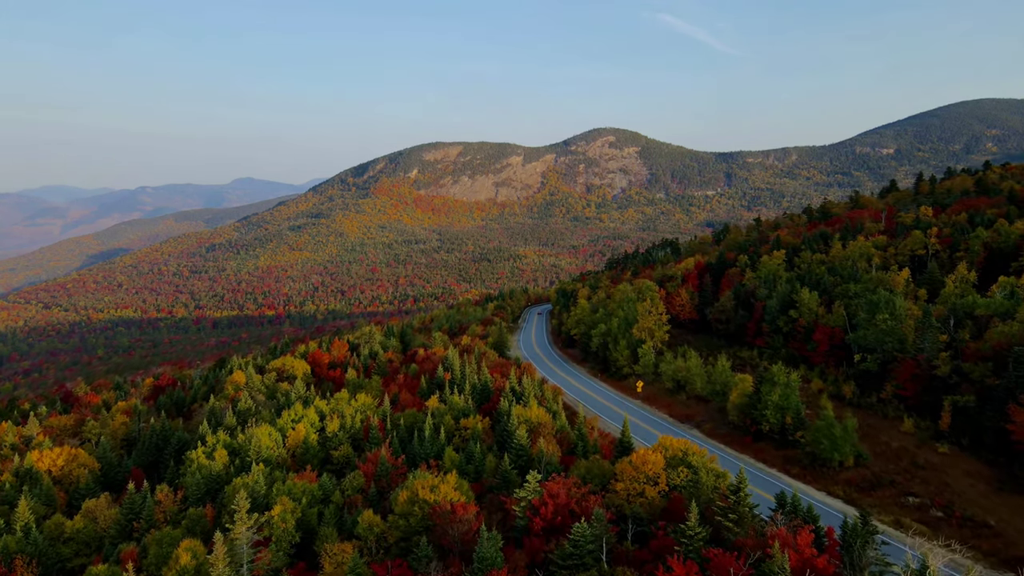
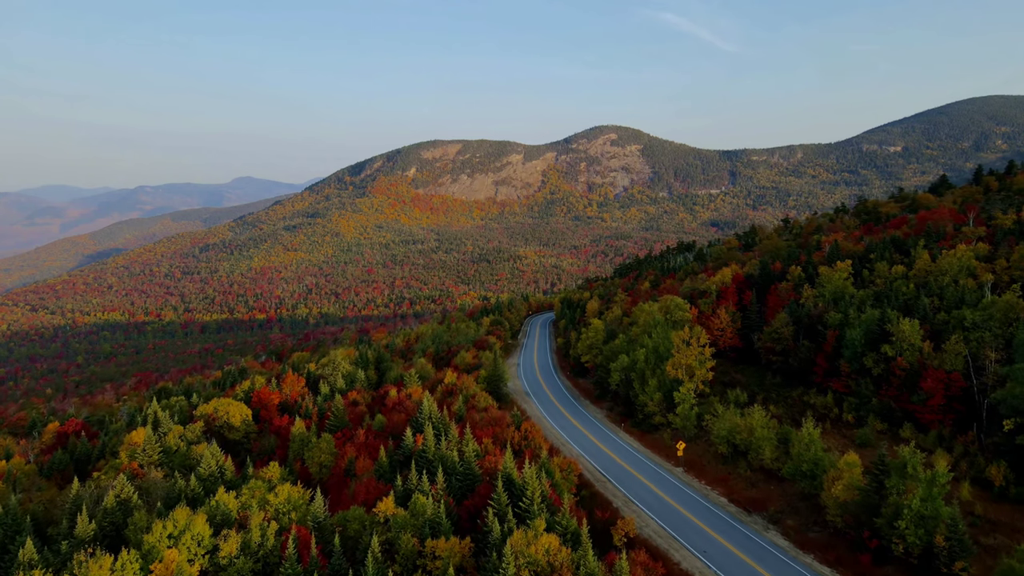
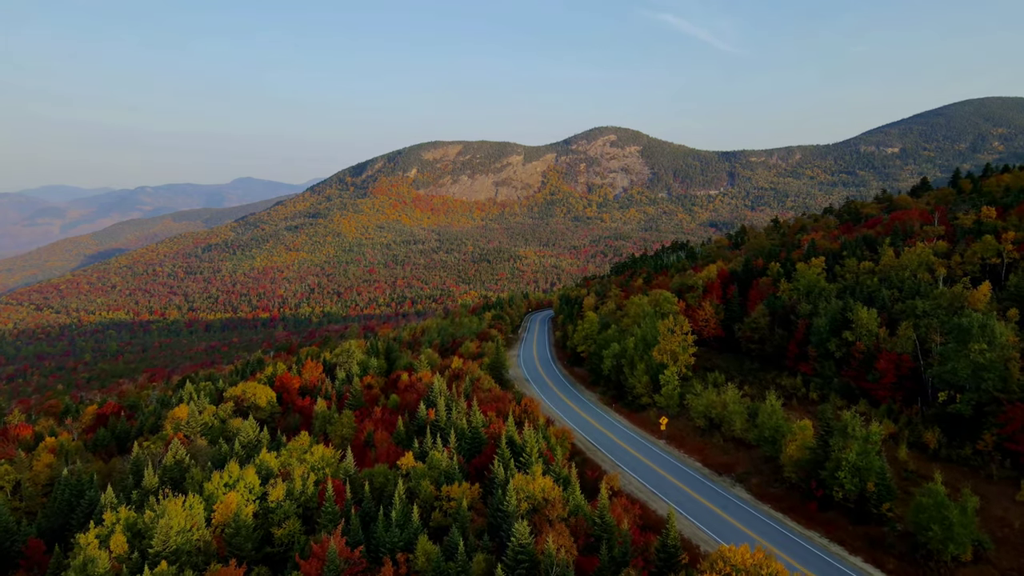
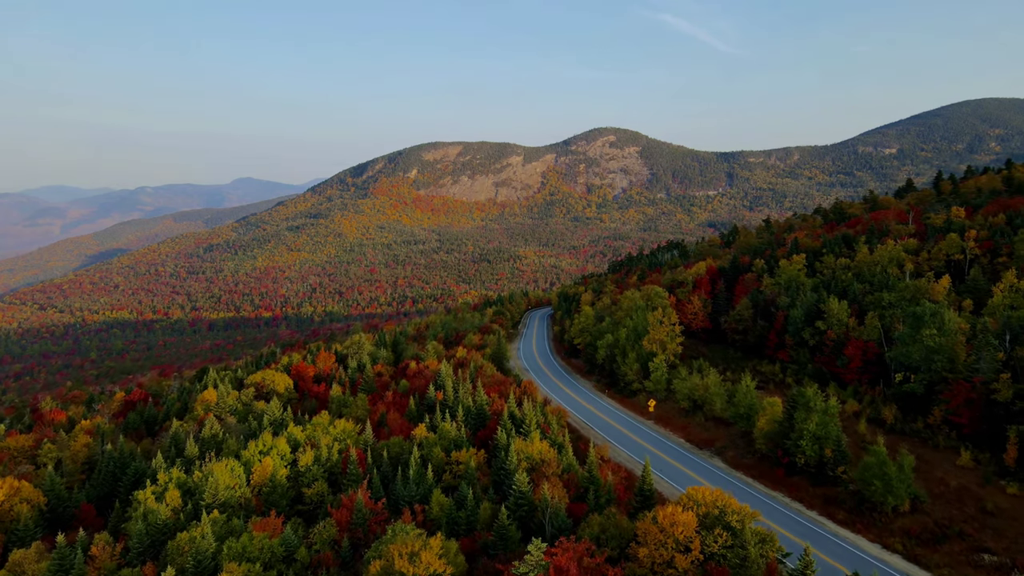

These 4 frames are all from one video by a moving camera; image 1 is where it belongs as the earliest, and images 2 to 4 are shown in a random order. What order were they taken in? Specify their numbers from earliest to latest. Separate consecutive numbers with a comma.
4, 3, 2
